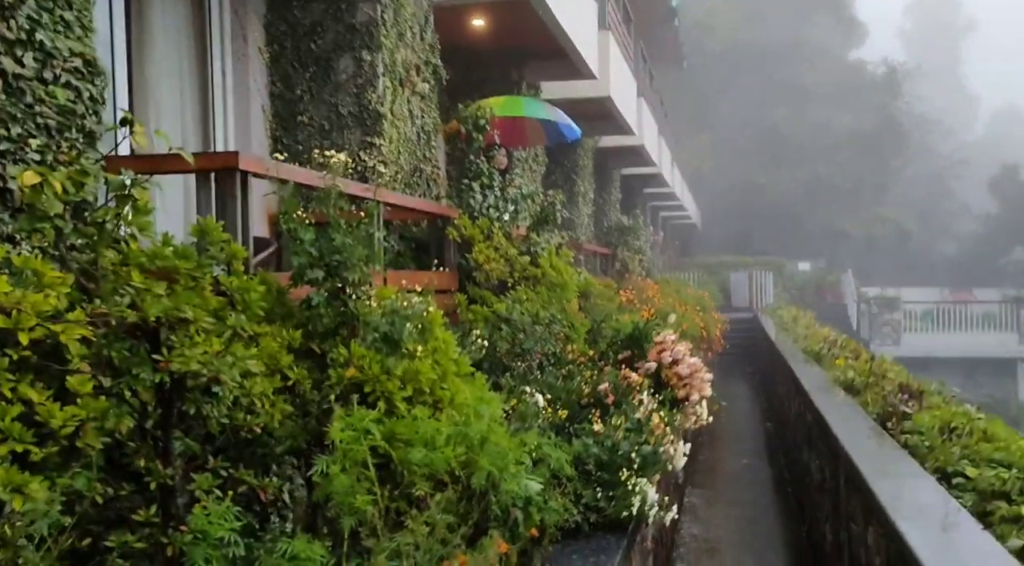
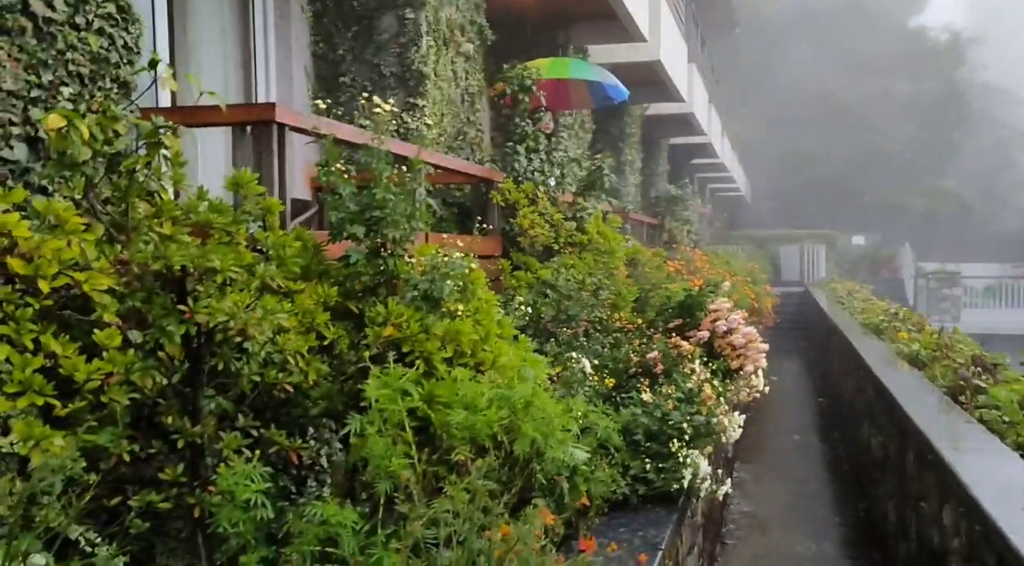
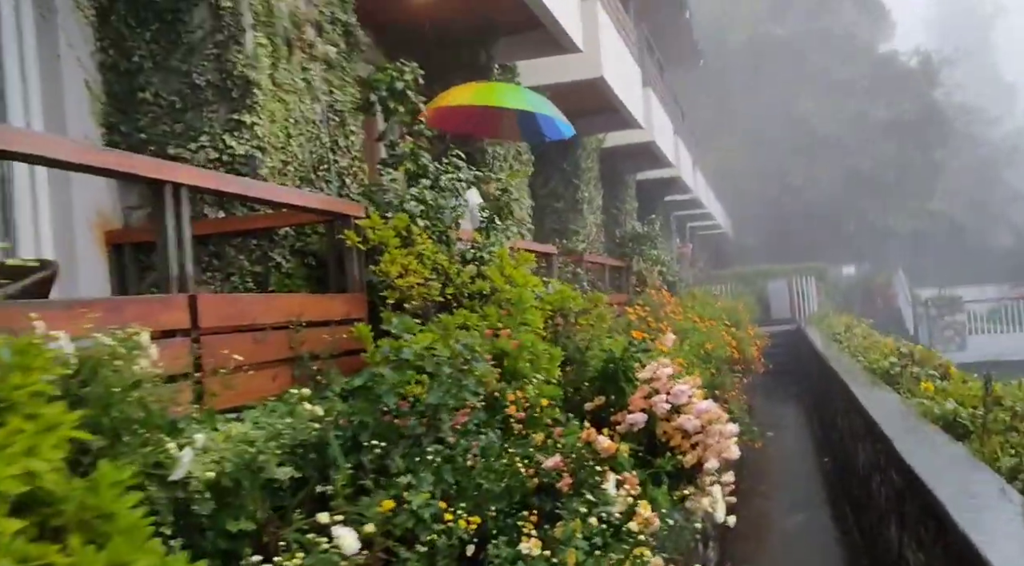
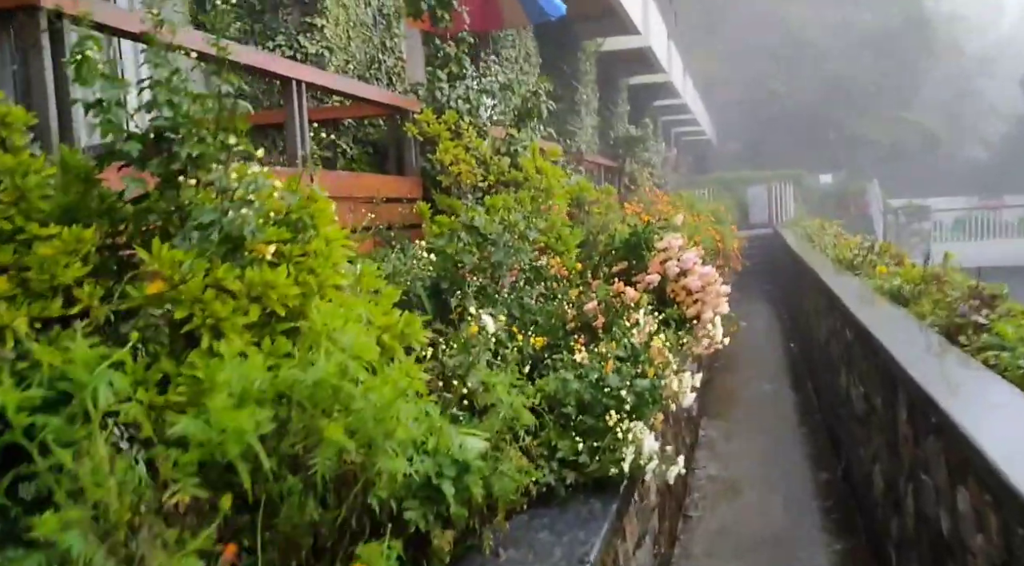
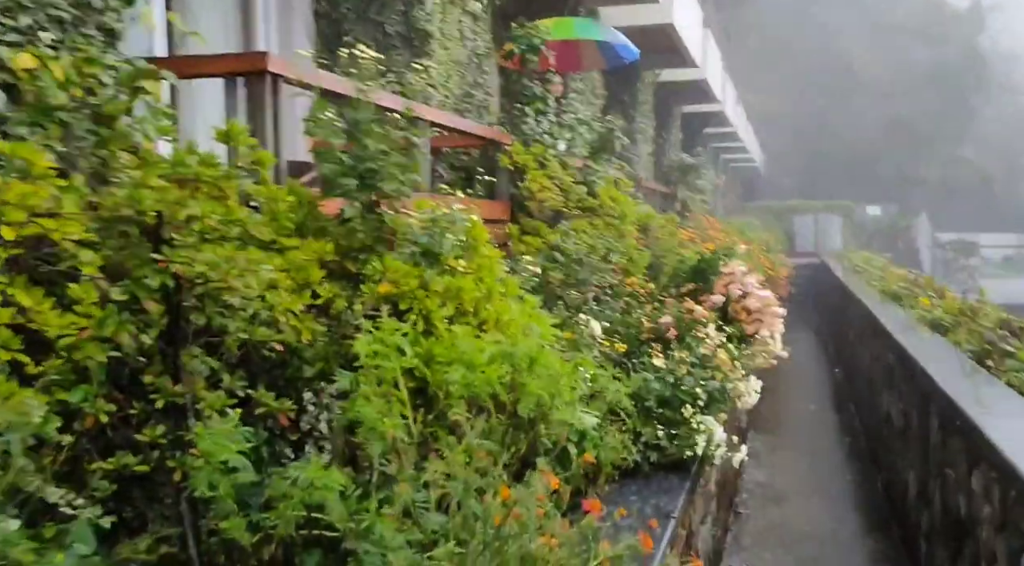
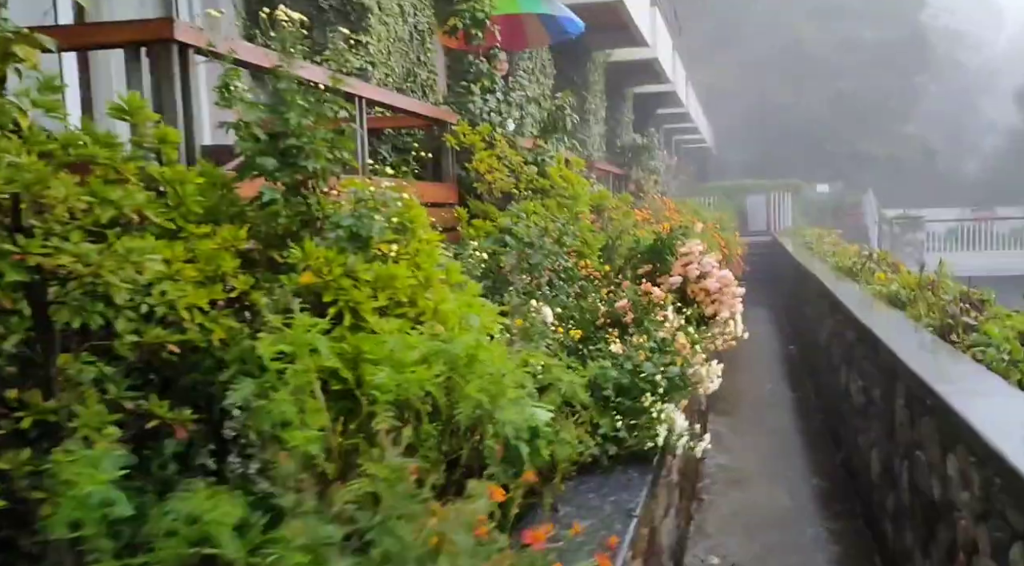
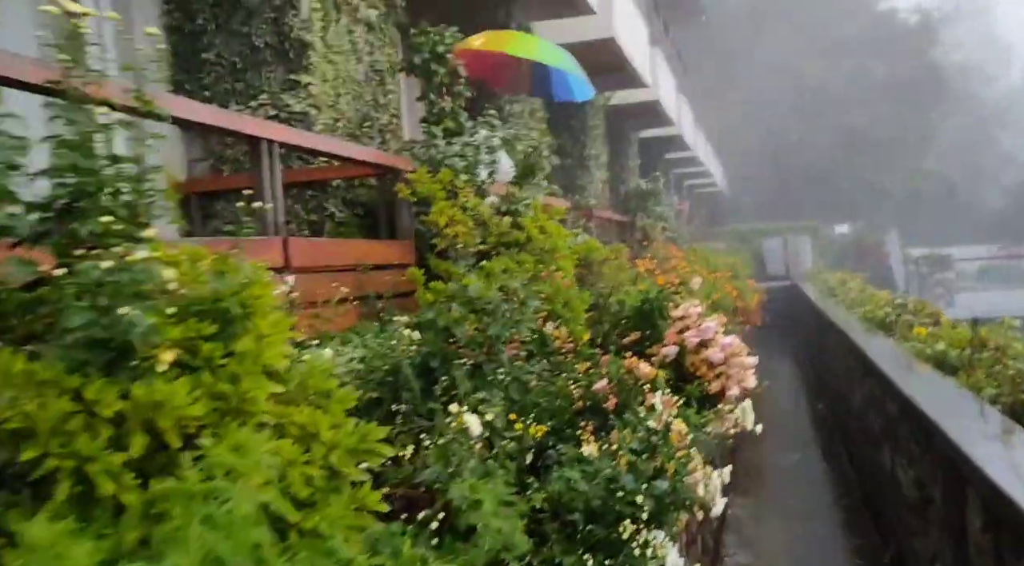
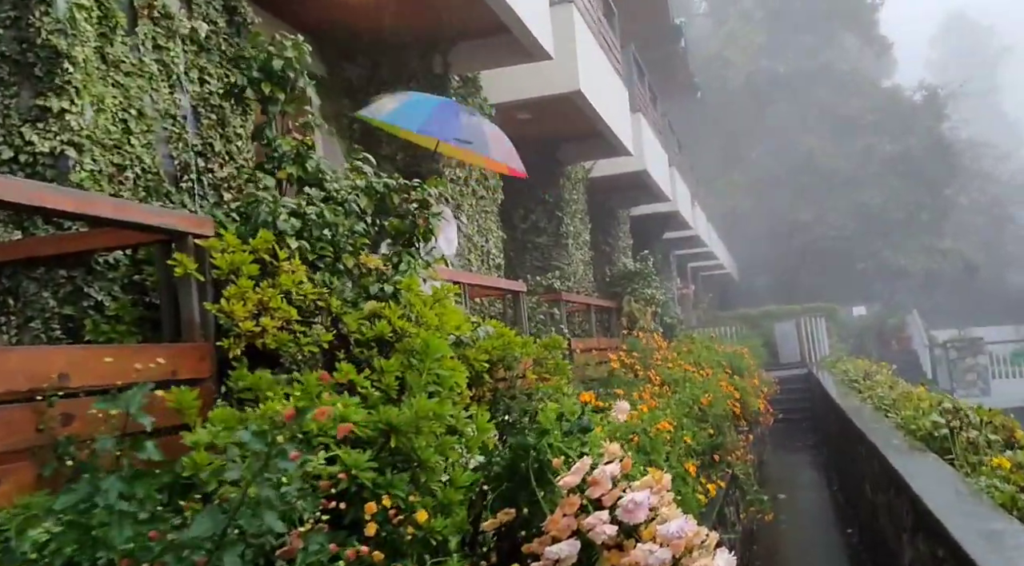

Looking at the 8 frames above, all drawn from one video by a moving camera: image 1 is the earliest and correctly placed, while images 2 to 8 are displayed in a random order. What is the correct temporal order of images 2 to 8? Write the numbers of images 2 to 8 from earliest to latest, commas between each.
2, 5, 6, 4, 7, 3, 8
